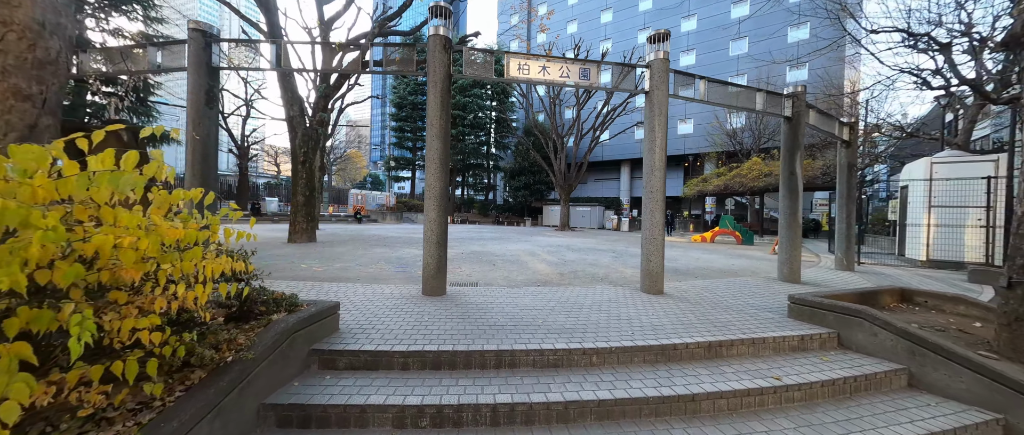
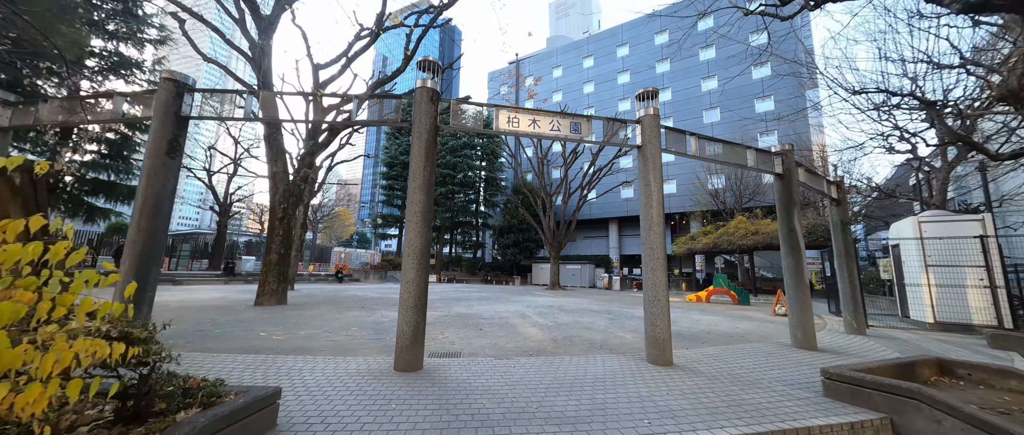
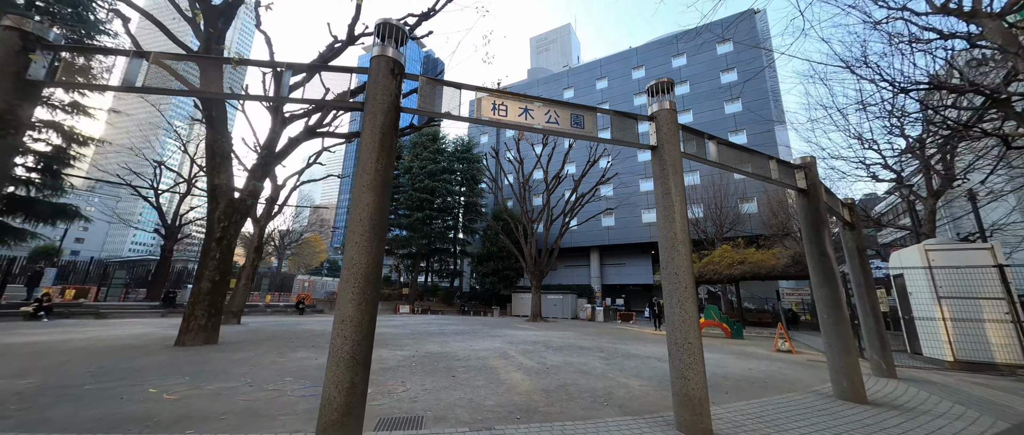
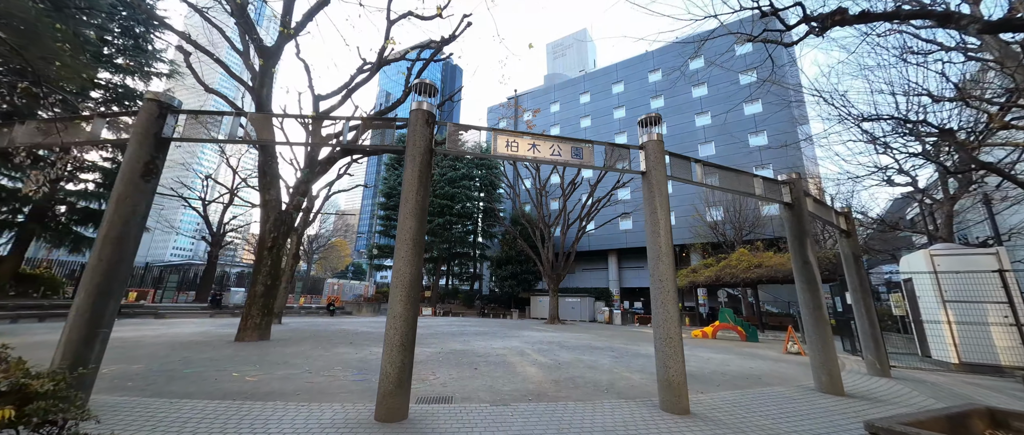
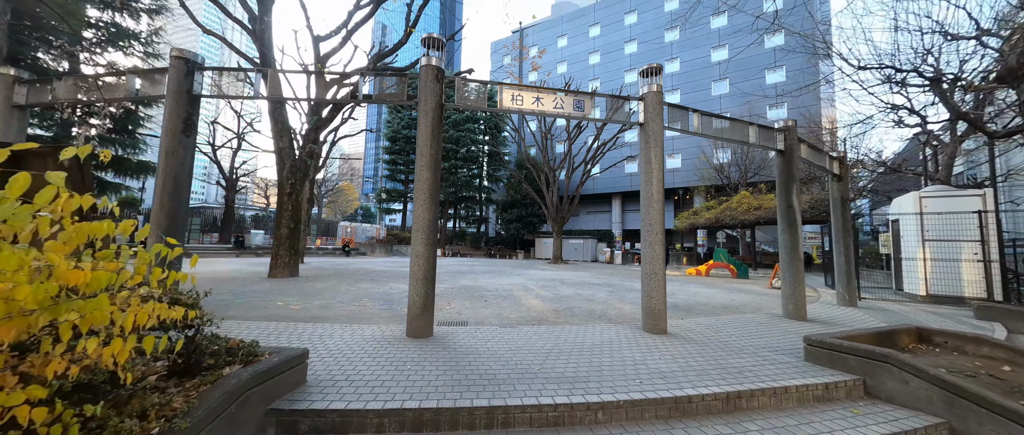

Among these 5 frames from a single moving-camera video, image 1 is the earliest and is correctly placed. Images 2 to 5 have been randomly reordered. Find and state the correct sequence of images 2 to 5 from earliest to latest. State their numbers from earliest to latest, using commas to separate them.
5, 2, 4, 3
